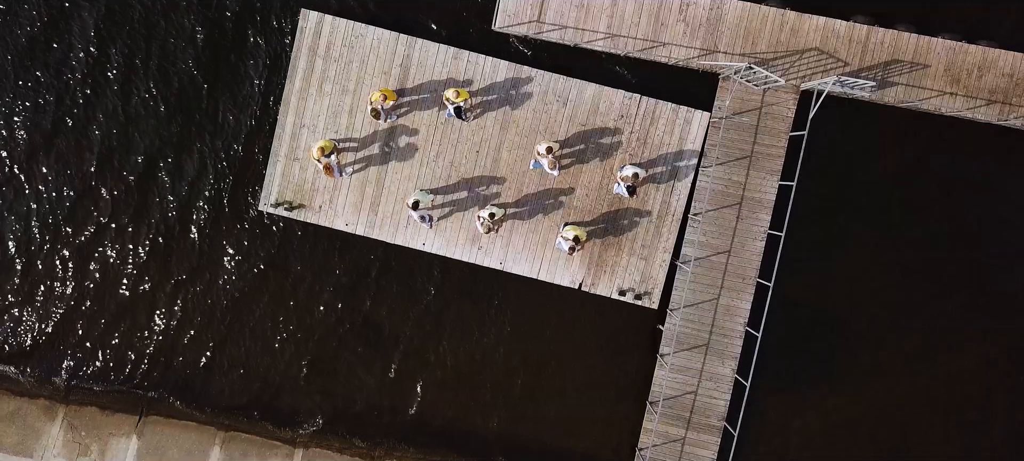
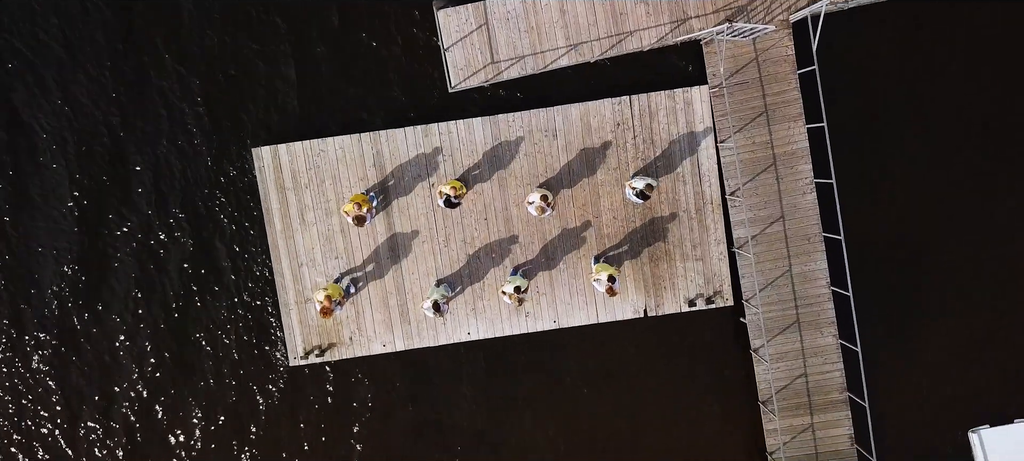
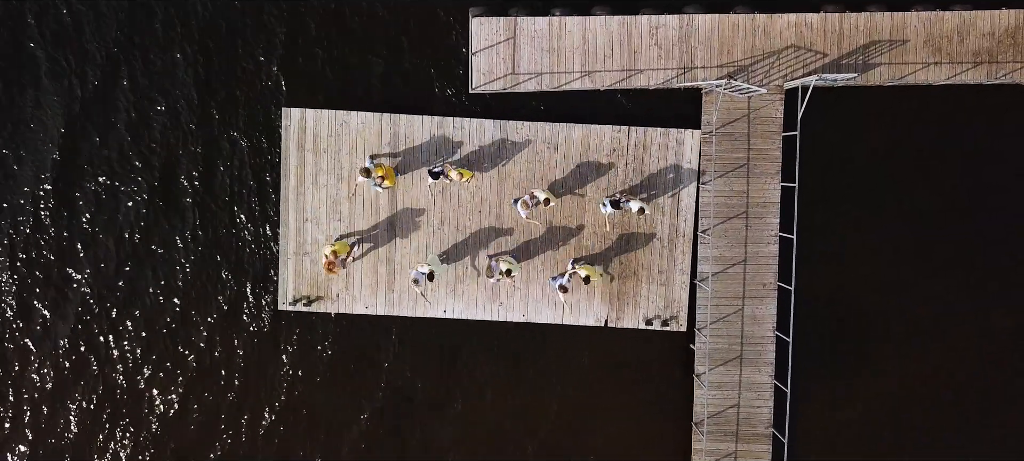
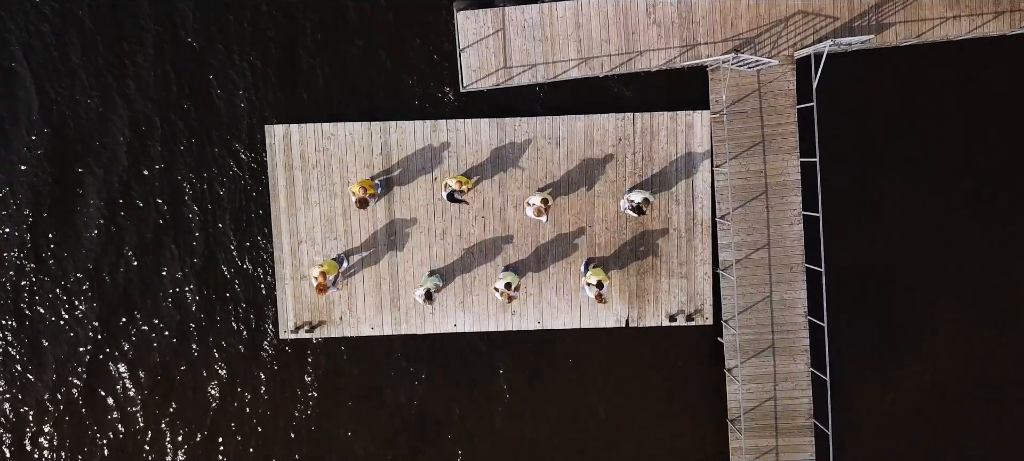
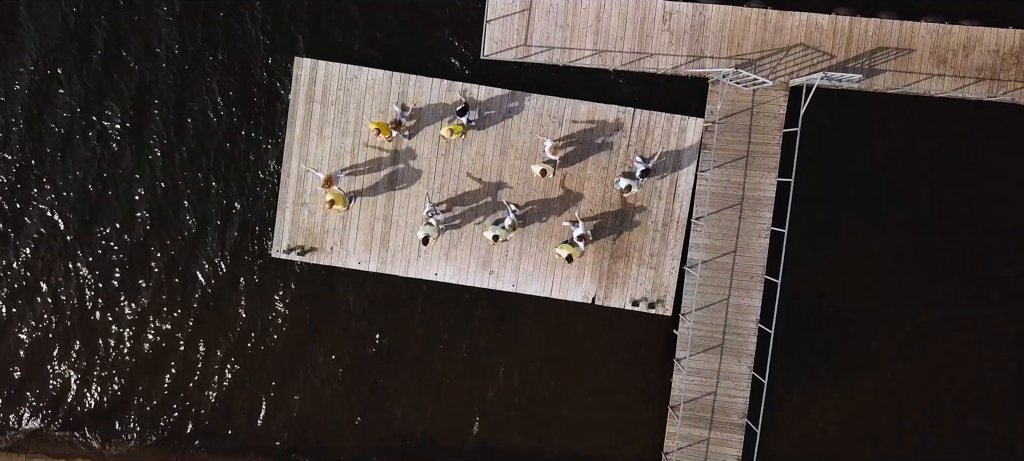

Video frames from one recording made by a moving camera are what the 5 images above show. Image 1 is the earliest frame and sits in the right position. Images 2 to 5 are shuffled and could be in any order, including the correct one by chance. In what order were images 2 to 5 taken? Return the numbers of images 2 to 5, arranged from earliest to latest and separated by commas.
5, 3, 4, 2
